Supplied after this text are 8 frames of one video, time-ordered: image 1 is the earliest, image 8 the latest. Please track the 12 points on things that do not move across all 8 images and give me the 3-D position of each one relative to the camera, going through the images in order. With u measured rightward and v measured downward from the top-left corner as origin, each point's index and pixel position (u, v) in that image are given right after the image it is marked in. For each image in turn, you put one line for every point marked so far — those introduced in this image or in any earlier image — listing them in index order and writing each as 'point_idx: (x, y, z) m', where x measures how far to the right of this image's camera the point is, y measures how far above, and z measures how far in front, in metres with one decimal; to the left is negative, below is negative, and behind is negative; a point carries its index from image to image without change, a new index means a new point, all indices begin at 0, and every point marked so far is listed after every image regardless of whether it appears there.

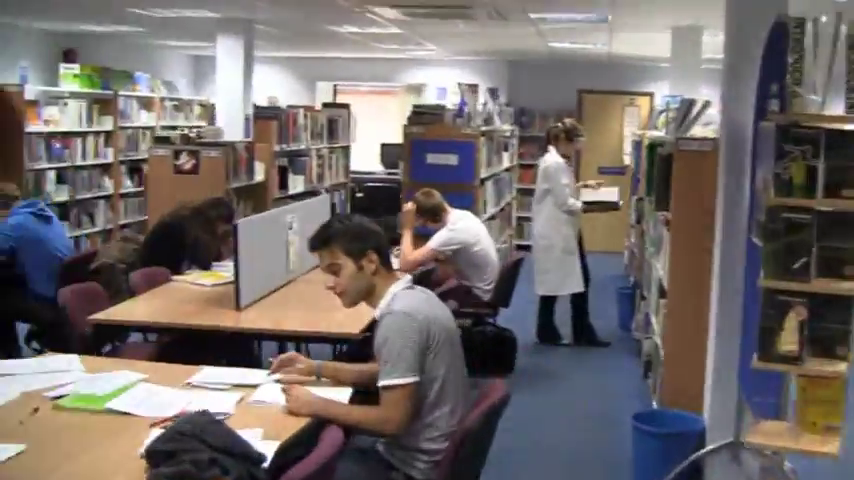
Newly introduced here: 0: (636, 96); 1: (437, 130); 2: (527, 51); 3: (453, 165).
0: (+2.6, +1.8, +11.5) m
1: (+0.1, +0.9, +7.3) m
2: (+1.1, +2.2, +10.5) m
3: (+0.2, +0.6, +7.3) m
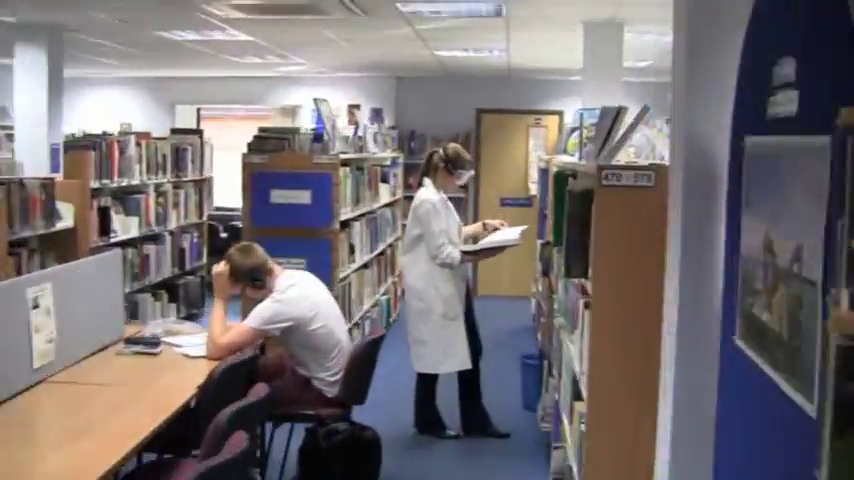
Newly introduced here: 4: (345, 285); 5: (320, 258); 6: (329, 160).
0: (+1.2, +1.3, +10.0) m
1: (-0.9, +0.5, +5.6) m
2: (-0.1, +1.7, +8.9) m
3: (-0.7, +0.2, +5.6) m
4: (-0.5, -0.3, +5.9) m
5: (-0.6, -0.1, +5.4) m
6: (-0.5, +0.5, +5.3) m
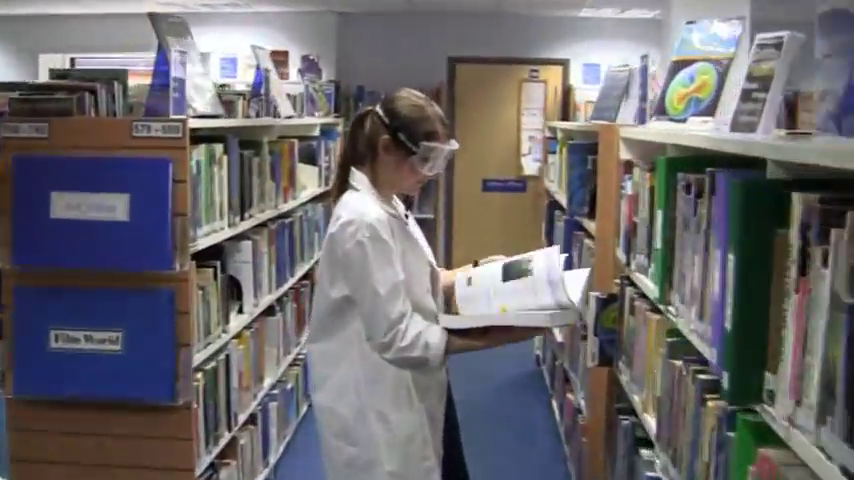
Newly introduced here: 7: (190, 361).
0: (+0.9, +1.4, +7.2) m
1: (-1.0, +0.4, +2.7) m
2: (-0.5, +1.7, +6.0) m
3: (-0.9, +0.1, +2.8) m
4: (-0.7, -0.4, +3.1) m
5: (-0.7, -0.2, +2.6) m
6: (-0.7, +0.3, +2.5) m
7: (-0.6, -0.3, +2.6) m
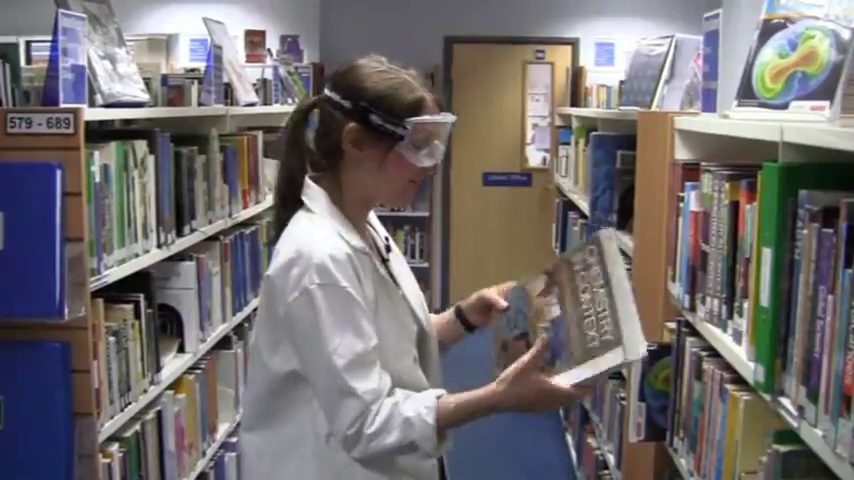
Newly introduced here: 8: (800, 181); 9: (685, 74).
0: (+0.8, +1.4, +6.5) m
1: (-1.1, +0.3, +2.0) m
2: (-0.5, +1.6, +5.3) m
3: (-1.0, 0.0, +2.0) m
4: (-0.7, -0.5, +2.4) m
5: (-0.8, -0.3, +1.8) m
6: (-0.7, +0.2, +1.8) m
7: (-0.7, -0.4, +1.9) m
8: (+0.5, +0.1, +1.3) m
9: (+0.7, +0.5, +2.7) m
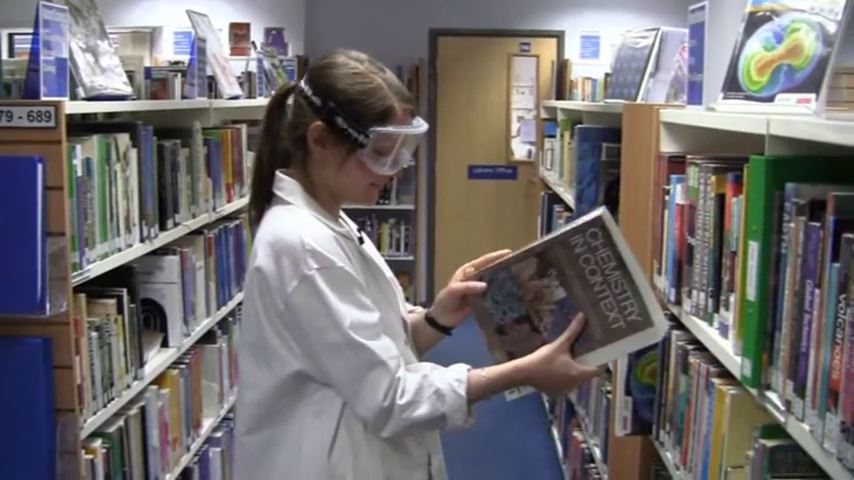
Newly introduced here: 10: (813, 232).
0: (+0.7, +1.4, +6.5) m
1: (-1.1, +0.3, +2.0) m
2: (-0.6, +1.7, +5.2) m
3: (-1.0, 0.0, +2.0) m
4: (-0.8, -0.5, +2.4) m
5: (-0.8, -0.3, +1.8) m
6: (-0.7, +0.2, +1.8) m
7: (-0.7, -0.4, +1.9) m
8: (+0.5, +0.1, +1.3) m
9: (+0.7, +0.5, +2.7) m
10: (+0.5, 0.0, +1.1) m
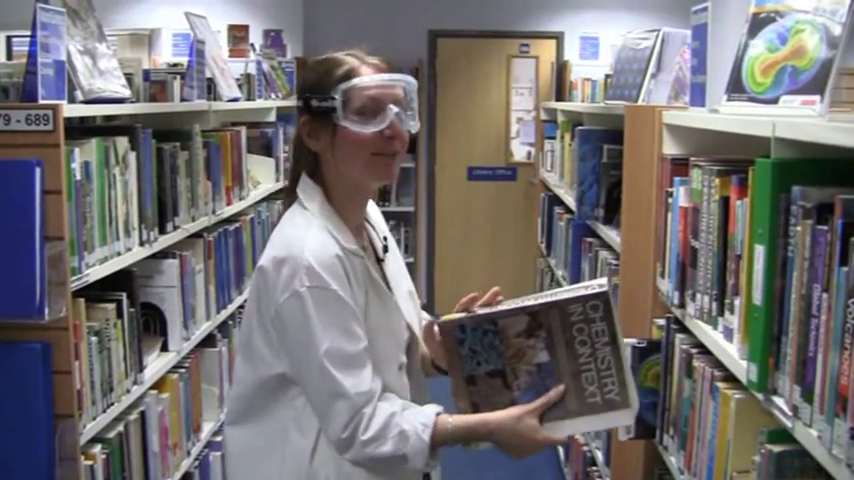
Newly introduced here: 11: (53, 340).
0: (+0.7, +1.4, +6.4) m
1: (-1.1, +0.3, +2.0) m
2: (-0.6, +1.7, +5.2) m
3: (-1.0, 0.0, +2.0) m
4: (-0.8, -0.5, +2.4) m
5: (-0.8, -0.3, +1.8) m
6: (-0.7, +0.2, +1.7) m
7: (-0.7, -0.4, +1.9) m
8: (+0.5, +0.1, +1.3) m
9: (+0.7, +0.5, +2.6) m
10: (+0.5, 0.0, +1.1) m
11: (-0.7, -0.2, +1.8) m
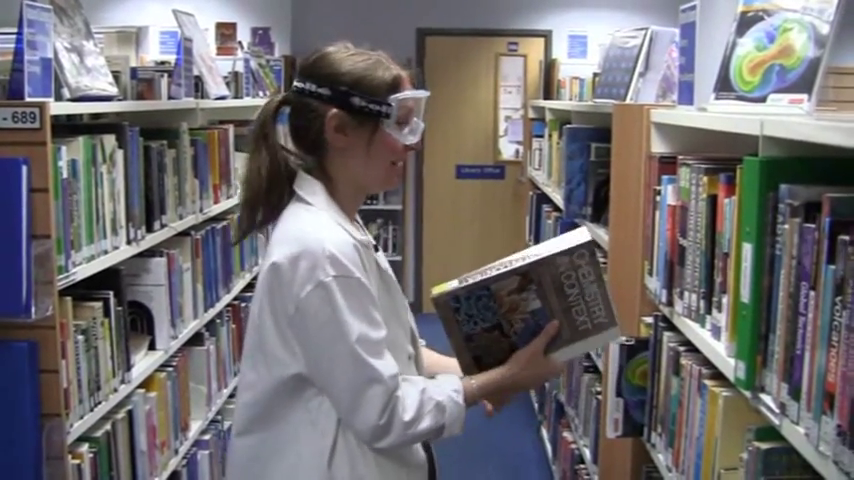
0: (+0.6, +1.4, +6.4) m
1: (-1.1, +0.3, +1.9) m
2: (-0.7, +1.7, +5.2) m
3: (-1.0, 0.0, +2.0) m
4: (-0.8, -0.5, +2.3) m
5: (-0.8, -0.3, +1.8) m
6: (-0.8, +0.2, +1.7) m
7: (-0.7, -0.4, +1.8) m
8: (+0.5, +0.1, +1.3) m
9: (+0.7, +0.5, +2.6) m
10: (+0.5, 0.0, +1.1) m
11: (-0.8, -0.2, +1.8) m
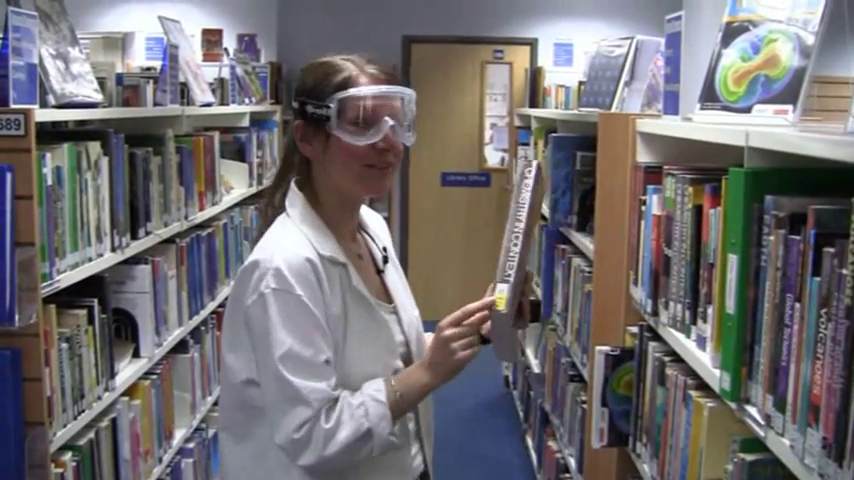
0: (+0.5, +1.4, +6.5) m
1: (-1.2, +0.3, +1.9) m
2: (-0.7, +1.6, +5.2) m
3: (-1.0, 0.0, +2.0) m
4: (-0.8, -0.5, +2.3) m
5: (-0.8, -0.3, +1.8) m
6: (-0.8, +0.2, +1.7) m
7: (-0.8, -0.4, +1.8) m
8: (+0.5, +0.1, +1.3) m
9: (+0.6, +0.5, +2.7) m
10: (+0.5, 0.0, +1.2) m
11: (-0.8, -0.2, +1.8) m
